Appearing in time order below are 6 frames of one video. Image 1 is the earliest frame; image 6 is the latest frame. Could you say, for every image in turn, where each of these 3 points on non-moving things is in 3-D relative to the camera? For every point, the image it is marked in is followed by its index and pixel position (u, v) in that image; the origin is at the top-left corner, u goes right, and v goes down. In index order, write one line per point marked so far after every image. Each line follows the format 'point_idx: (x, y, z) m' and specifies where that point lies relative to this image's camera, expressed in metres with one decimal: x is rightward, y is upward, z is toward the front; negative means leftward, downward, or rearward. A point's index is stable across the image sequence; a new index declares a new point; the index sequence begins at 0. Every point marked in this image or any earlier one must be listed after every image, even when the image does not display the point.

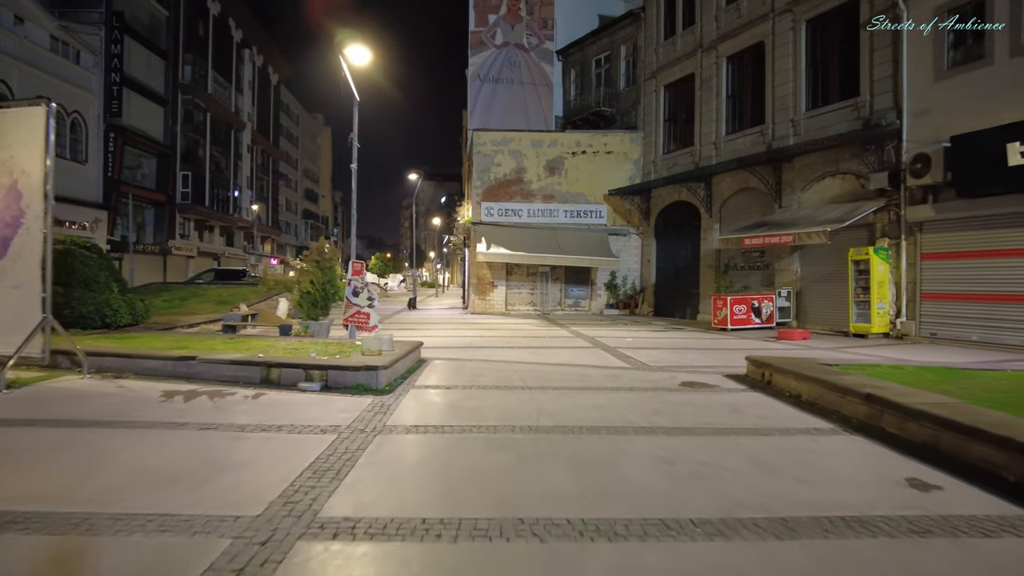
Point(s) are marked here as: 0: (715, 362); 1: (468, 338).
0: (+3.4, -1.2, +11.0) m
1: (-0.9, -1.1, +14.7) m
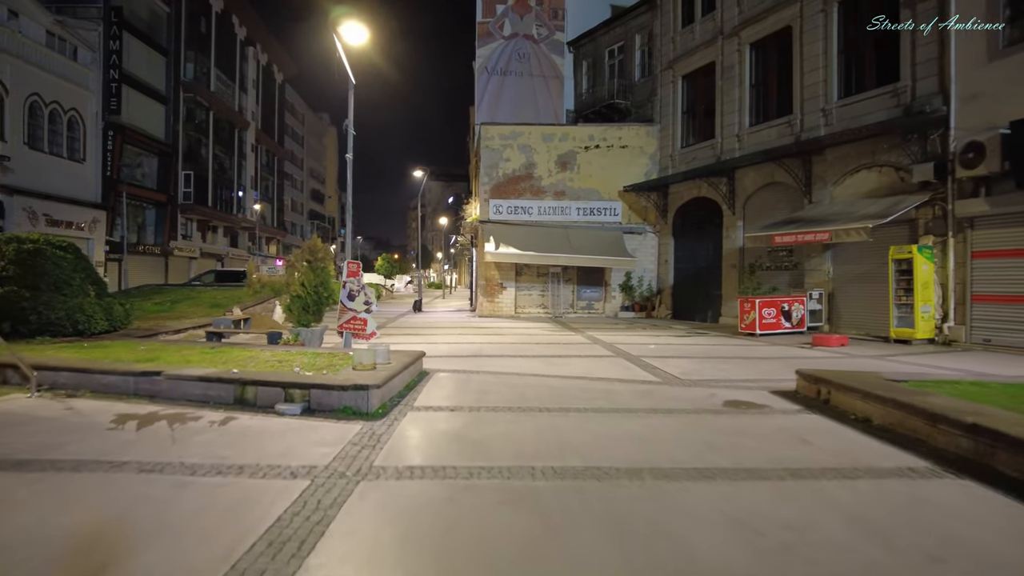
0: (+3.6, -1.3, +9.8) m
1: (-0.7, -1.2, +13.5) m
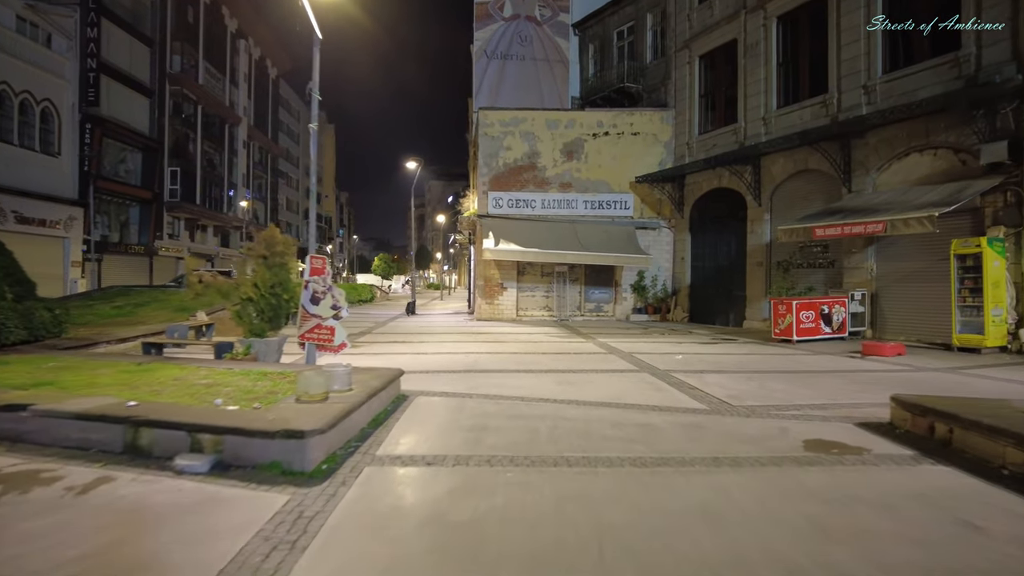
0: (+3.6, -1.3, +7.8) m
1: (-0.7, -1.2, +11.5) m
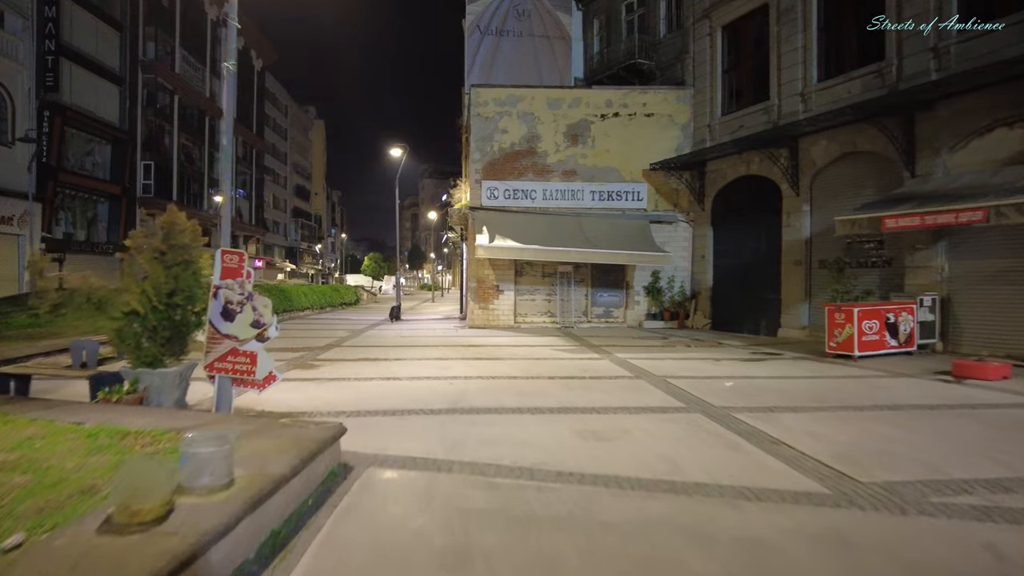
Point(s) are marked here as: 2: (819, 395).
0: (+3.6, -1.3, +5.1) m
1: (-0.7, -1.3, +8.8) m
2: (+3.9, -1.3, +8.3) m
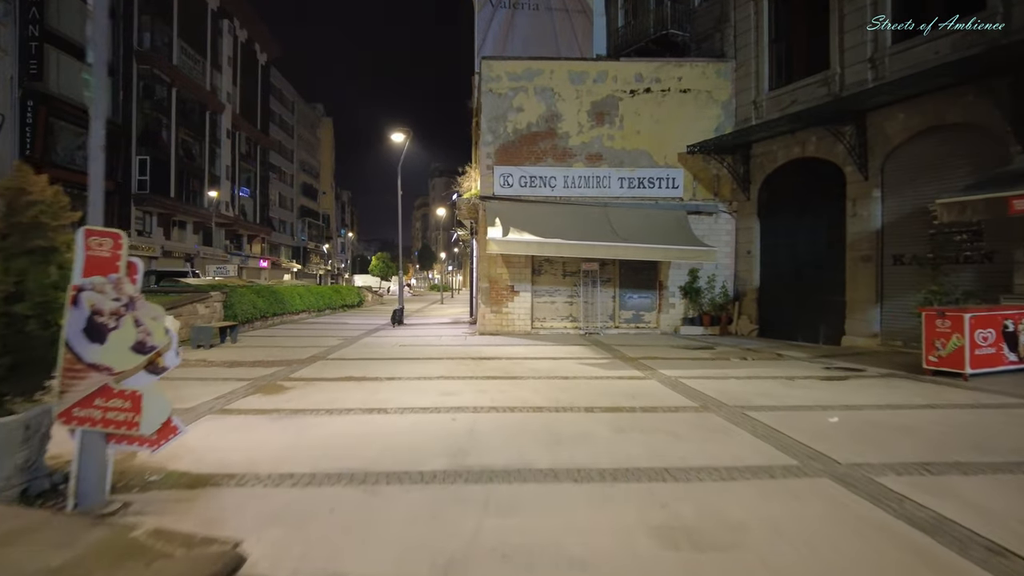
0: (+3.8, -1.3, +2.8) m
1: (-0.4, -1.3, +6.5) m
2: (+4.1, -1.3, +5.9) m
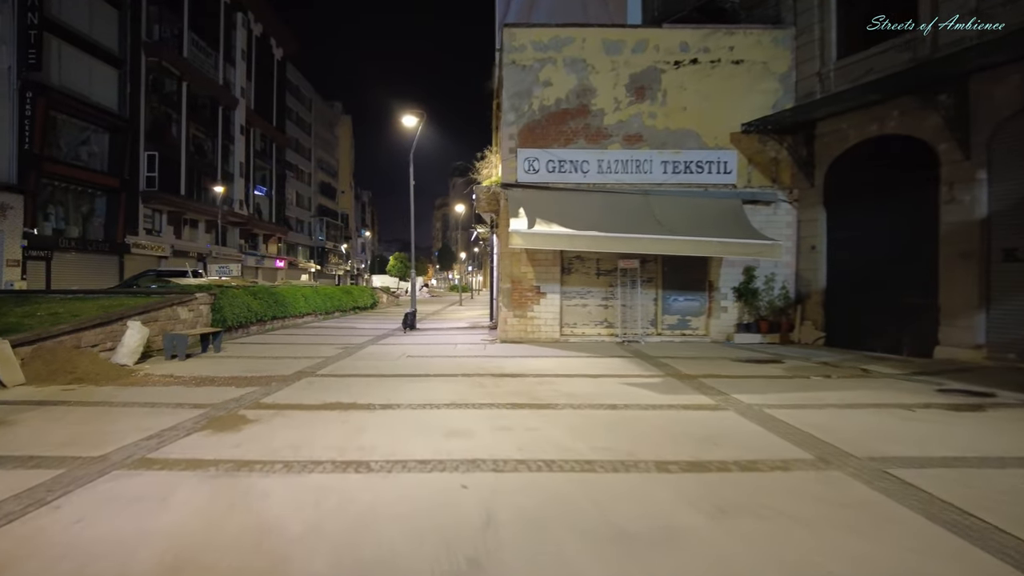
0: (+4.0, -1.4, +0.6) m
1: (-0.2, -1.3, +4.5) m
2: (+4.3, -1.3, +3.7) m
